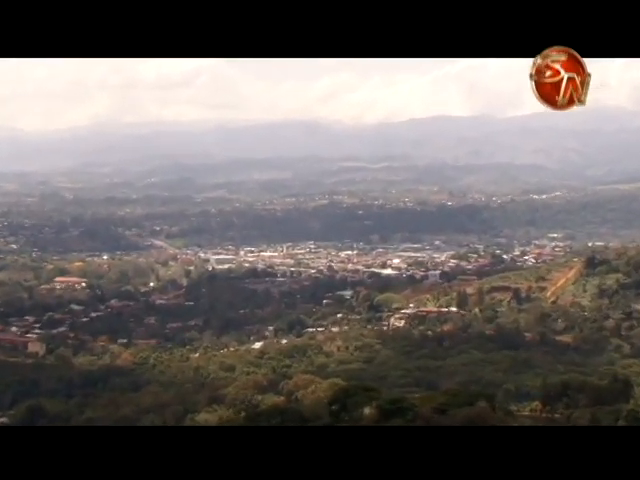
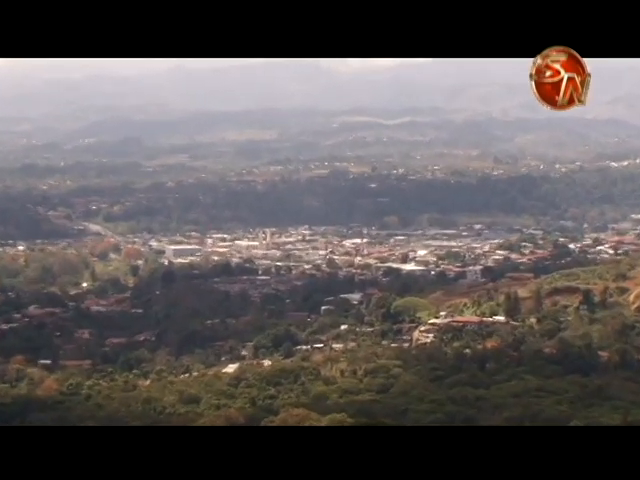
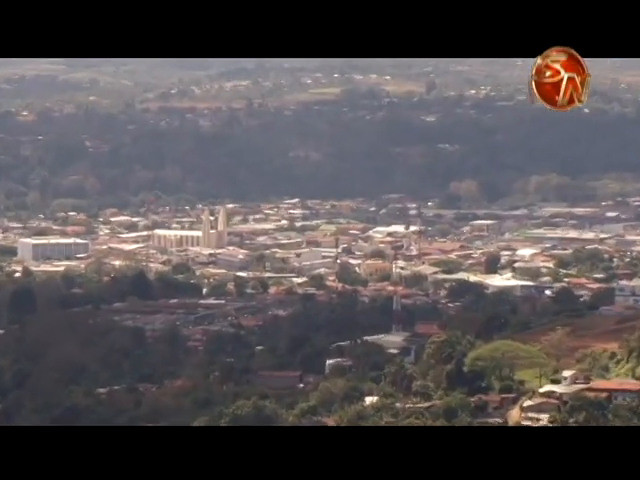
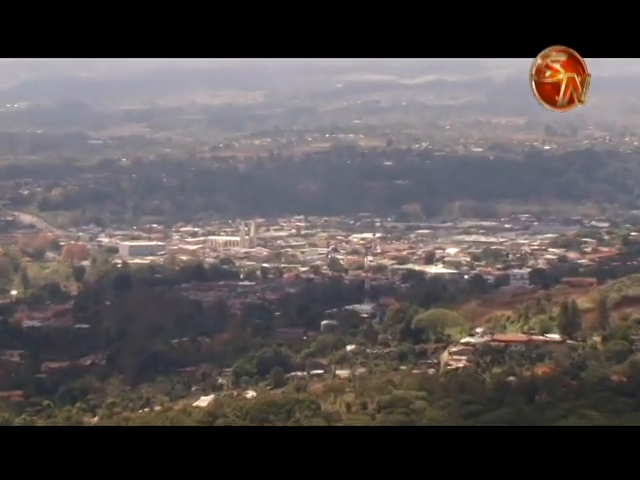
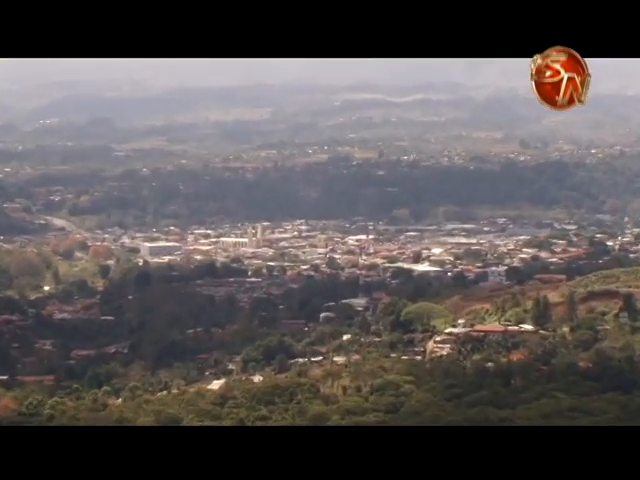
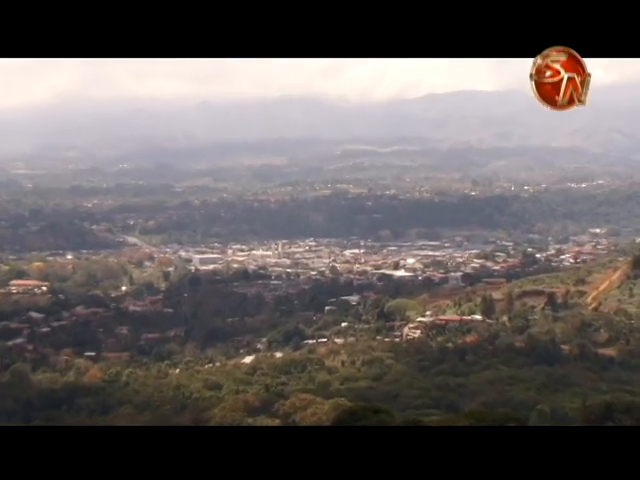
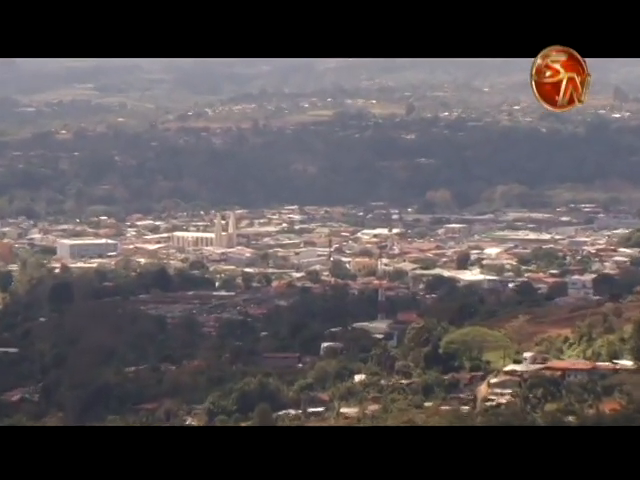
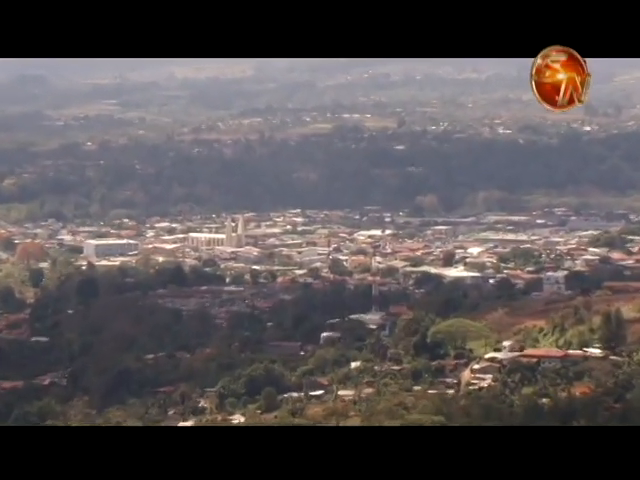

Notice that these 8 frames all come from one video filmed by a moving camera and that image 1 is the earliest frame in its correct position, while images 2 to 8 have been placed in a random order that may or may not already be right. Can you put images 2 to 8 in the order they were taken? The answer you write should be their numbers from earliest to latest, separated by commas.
6, 2, 5, 4, 8, 7, 3
